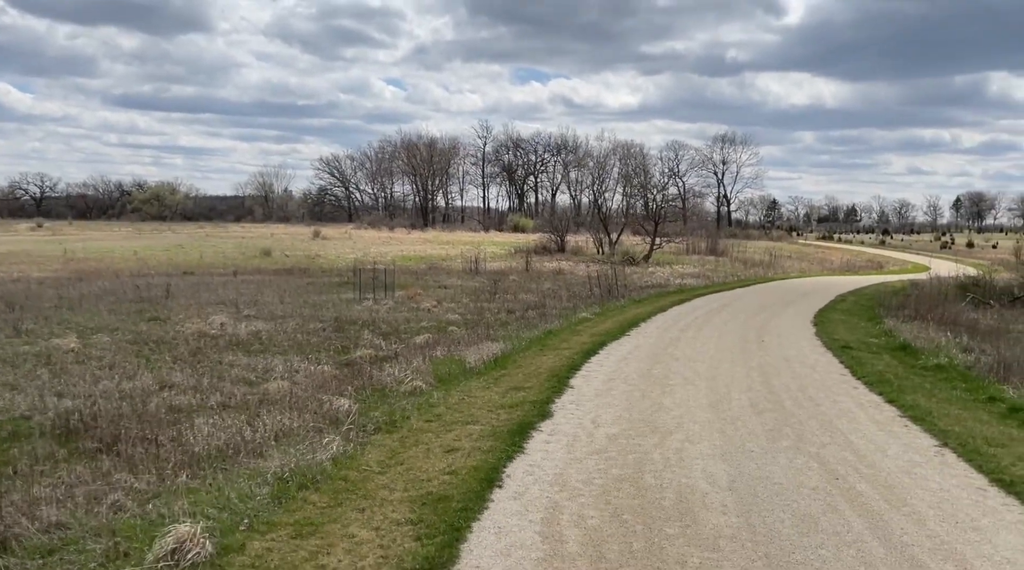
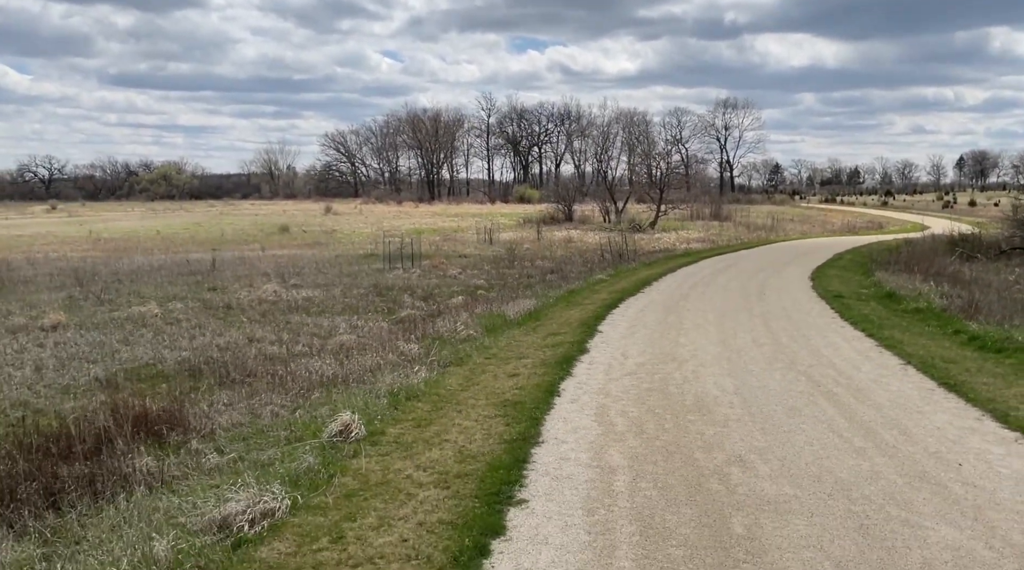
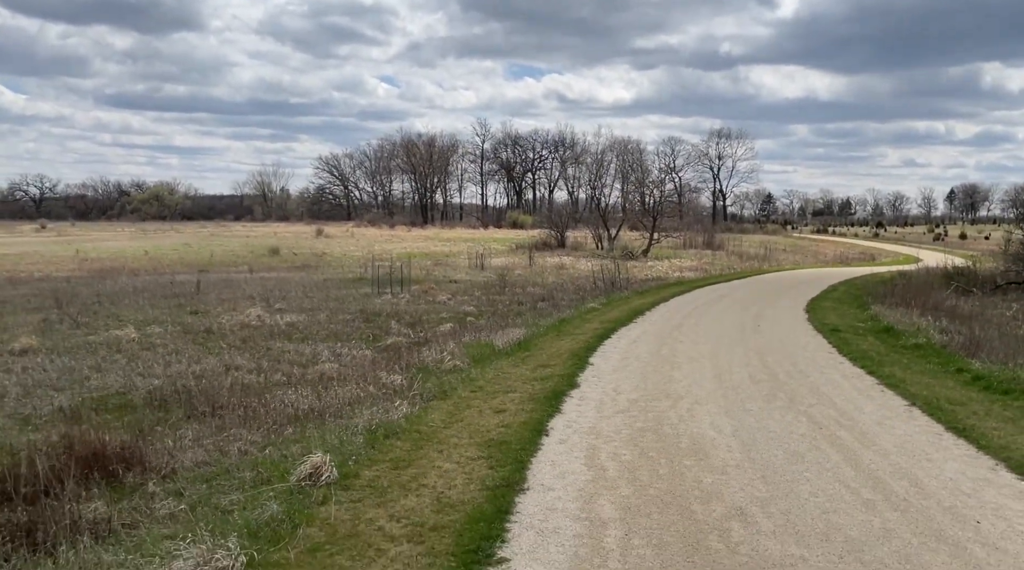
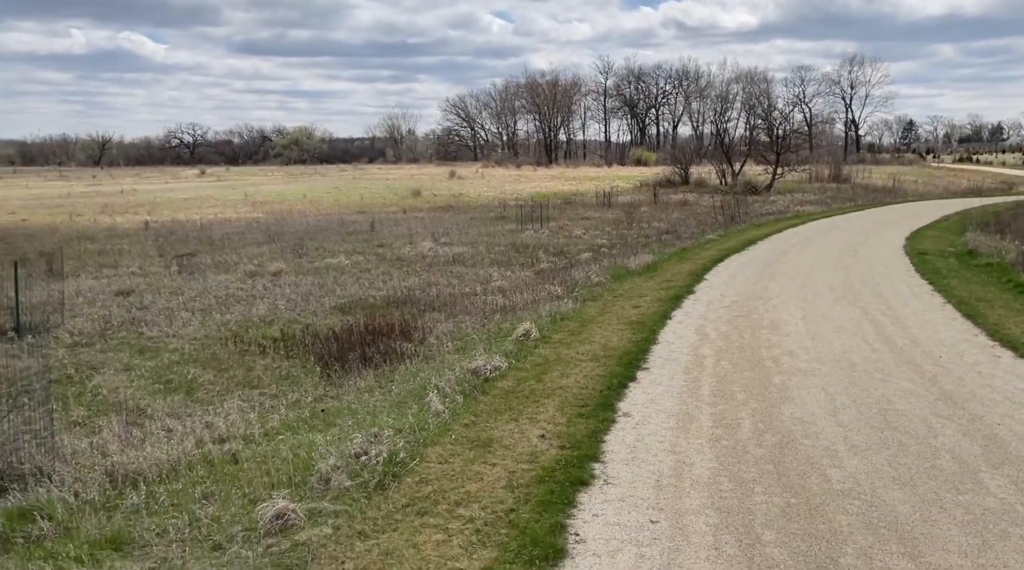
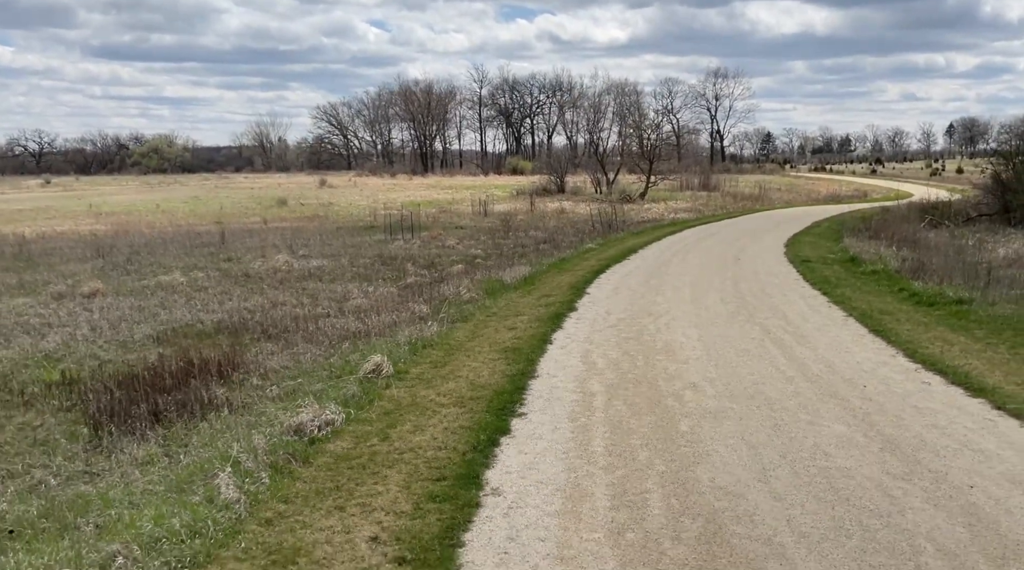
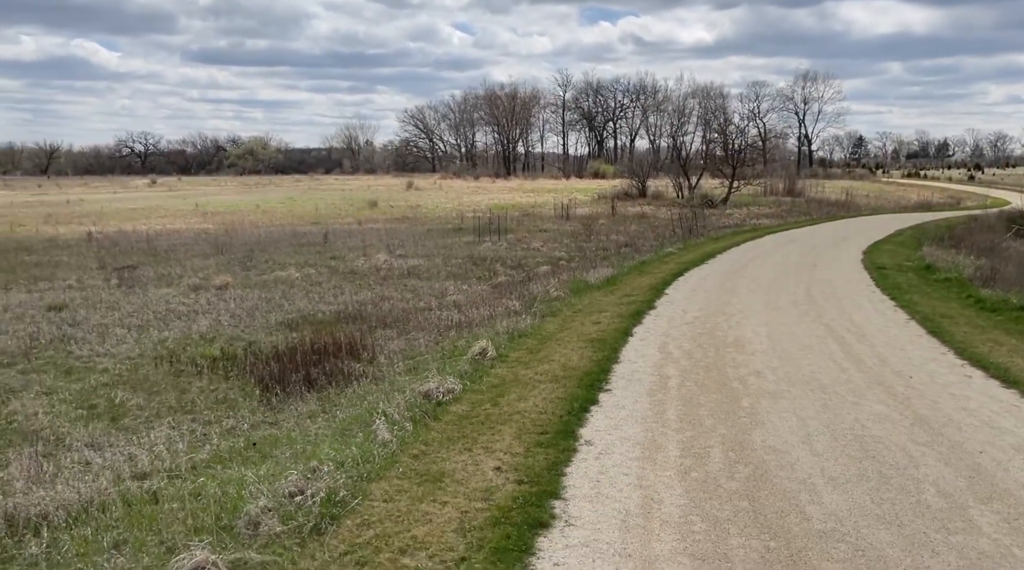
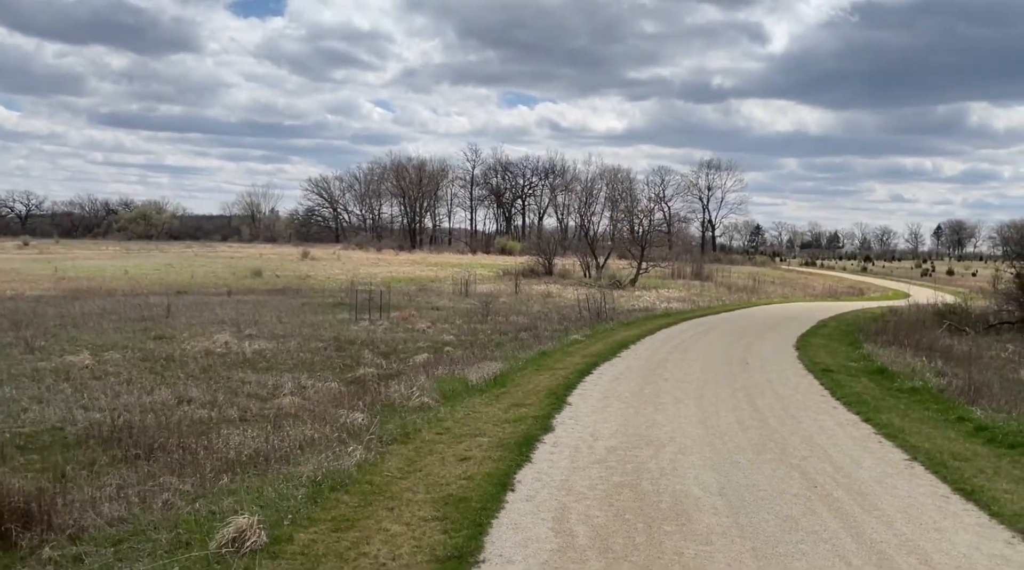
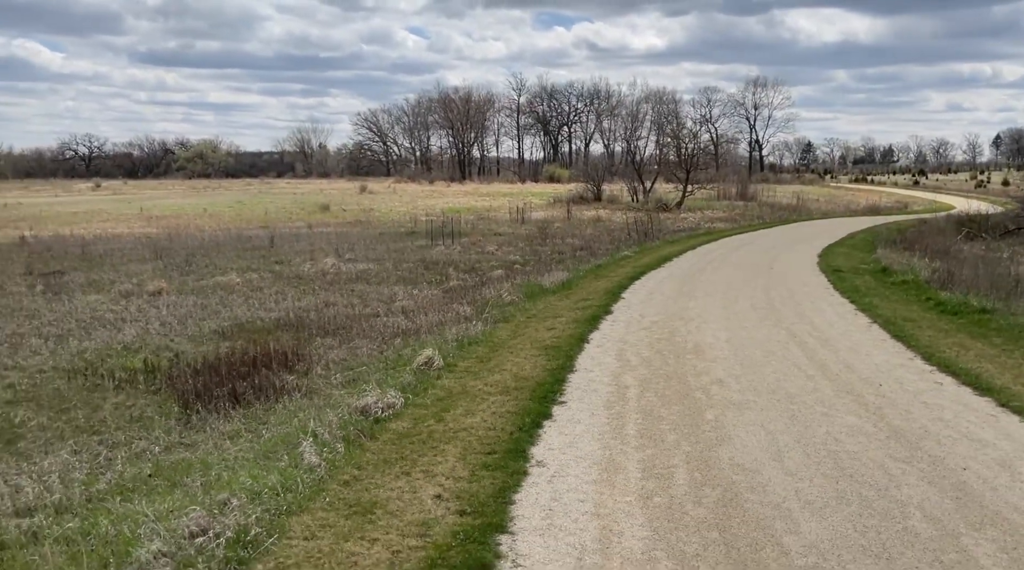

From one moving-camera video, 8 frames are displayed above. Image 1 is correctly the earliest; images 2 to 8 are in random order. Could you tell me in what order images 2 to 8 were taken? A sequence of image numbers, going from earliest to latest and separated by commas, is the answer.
7, 3, 2, 5, 8, 6, 4
